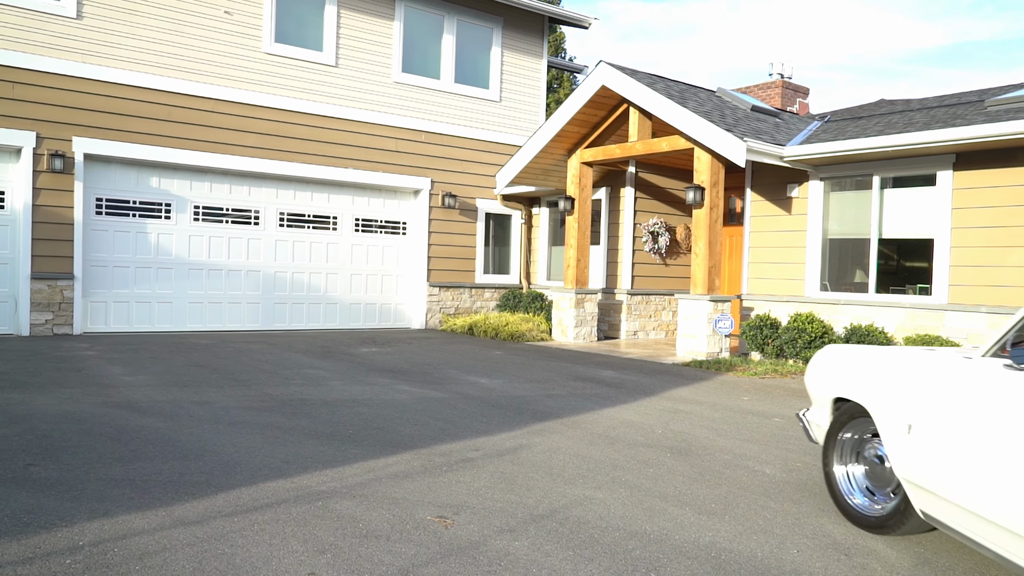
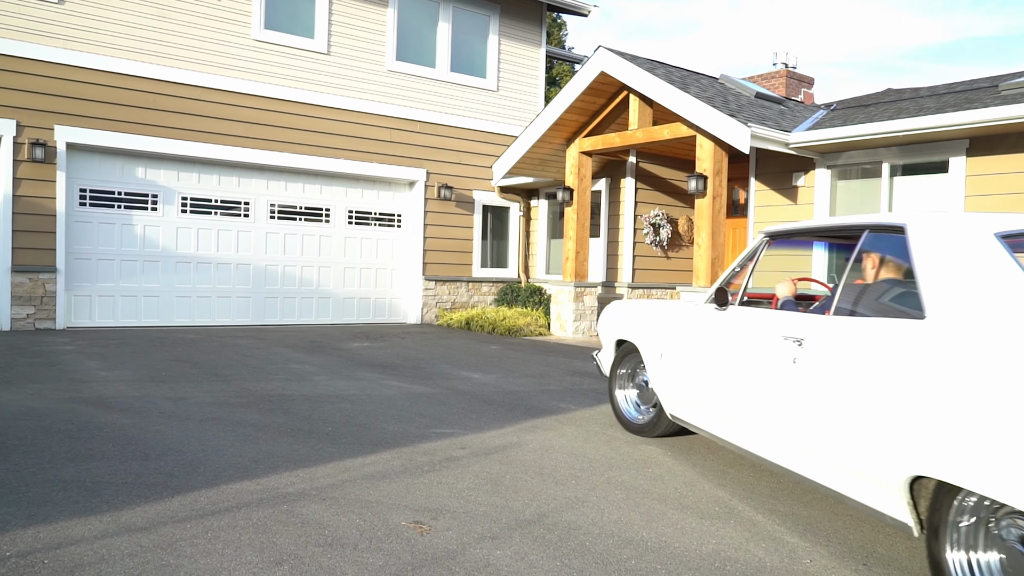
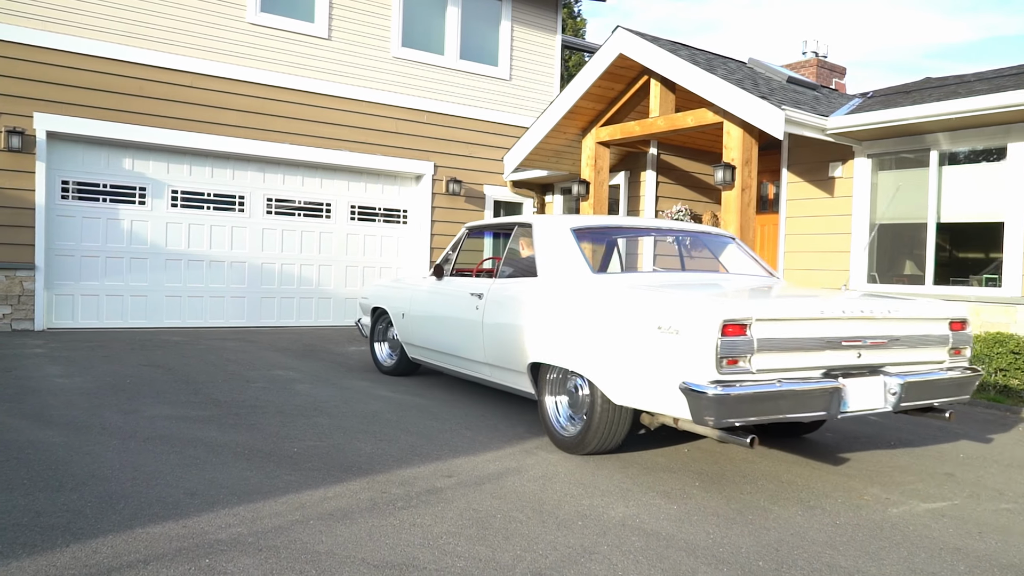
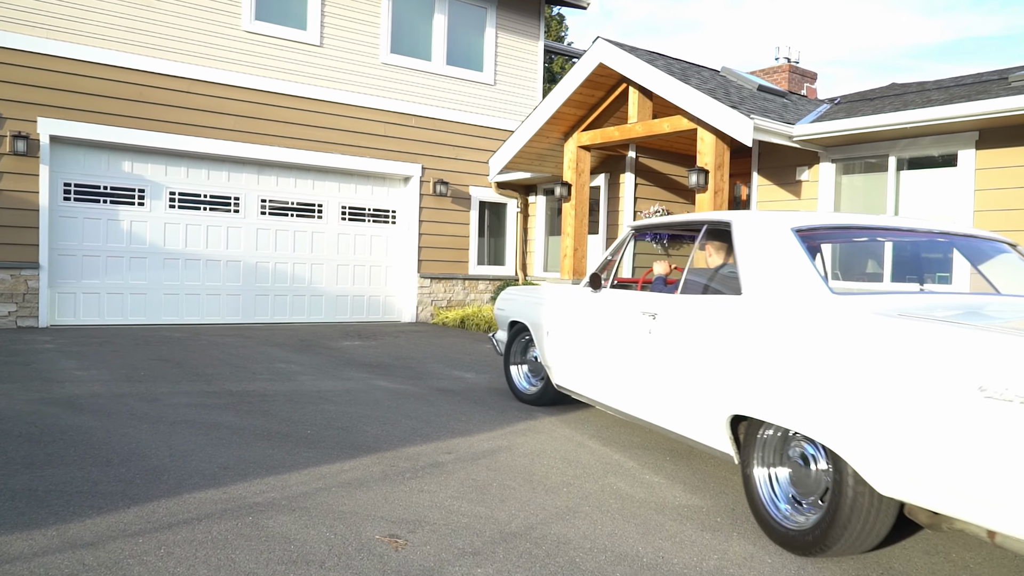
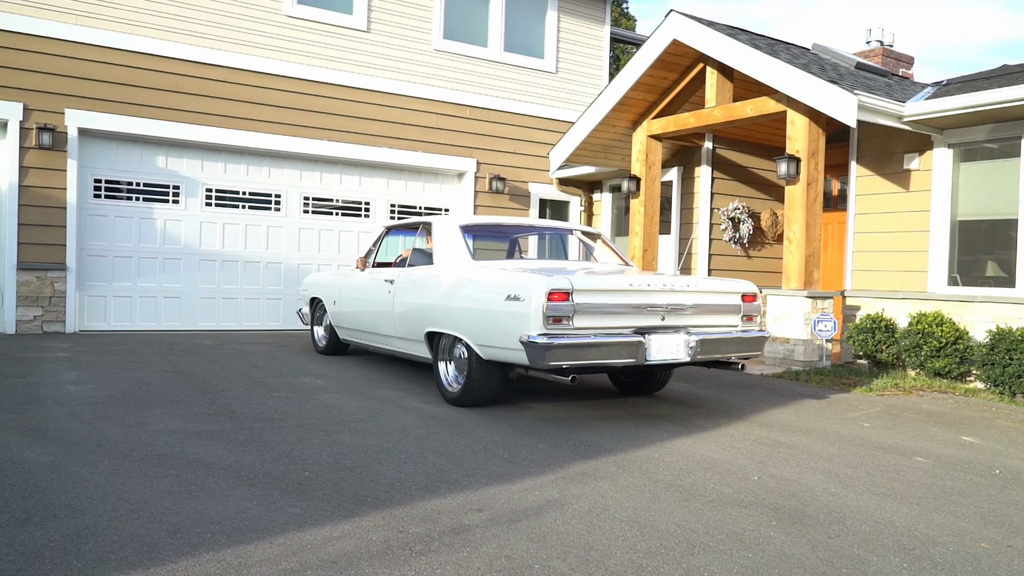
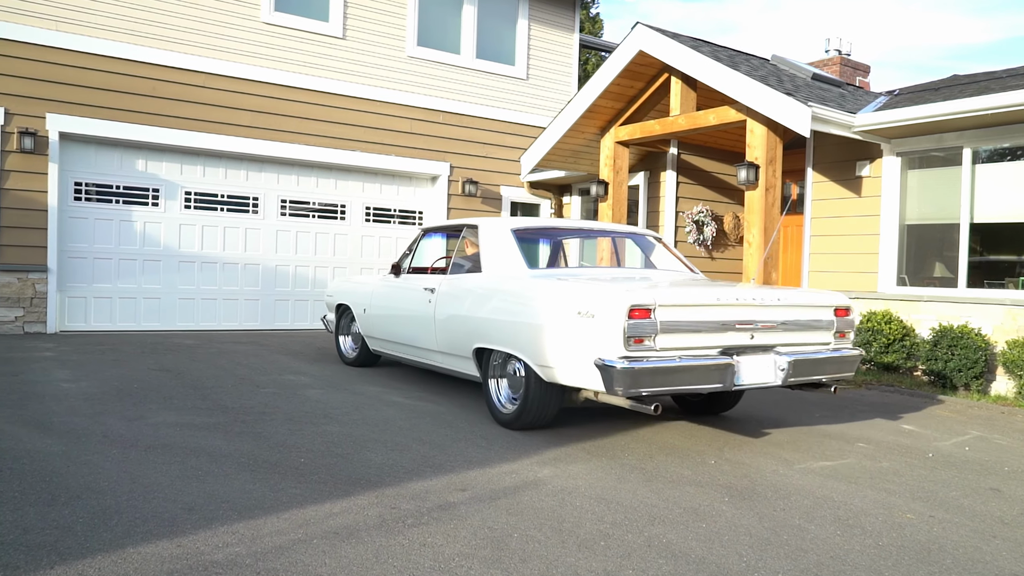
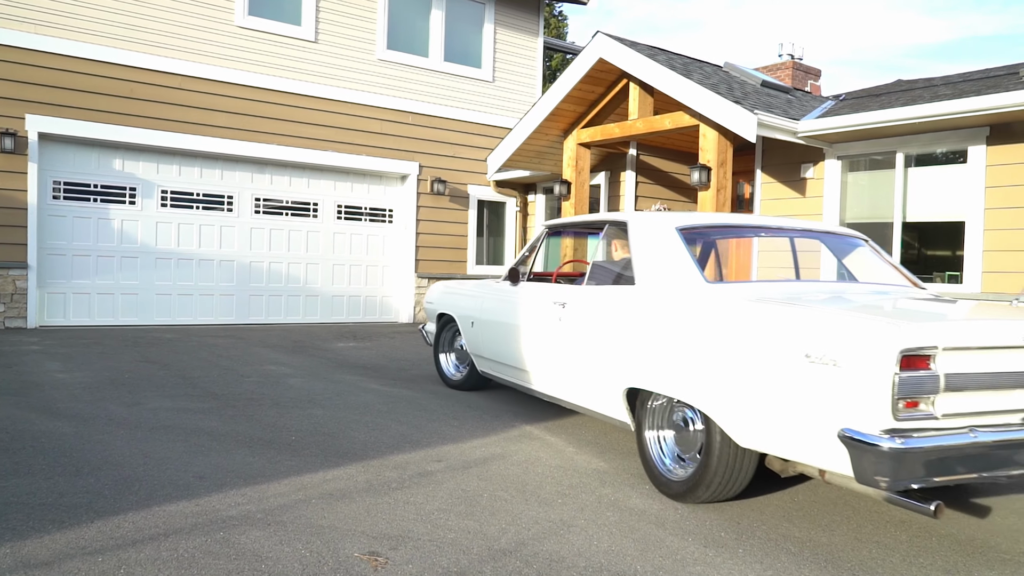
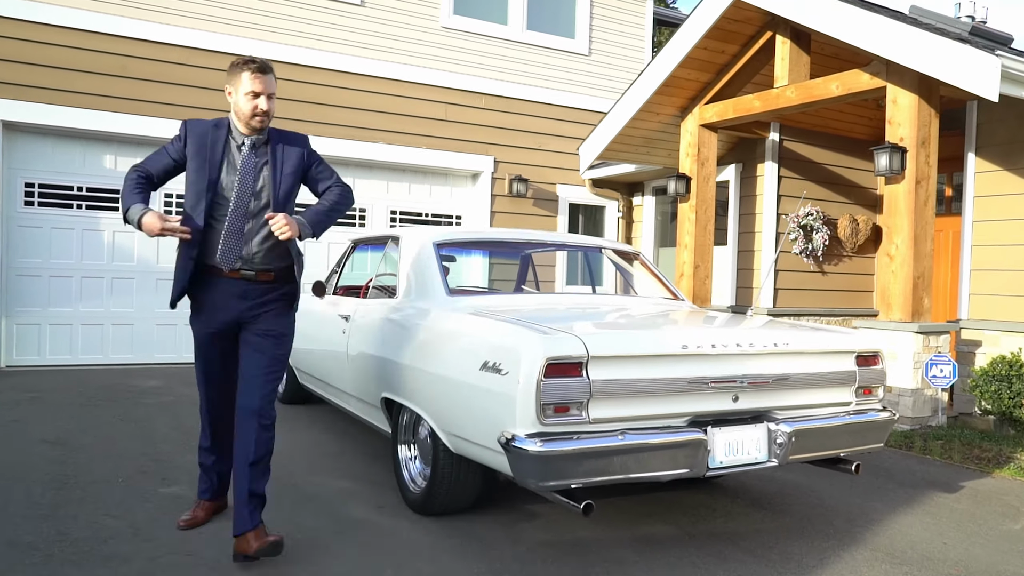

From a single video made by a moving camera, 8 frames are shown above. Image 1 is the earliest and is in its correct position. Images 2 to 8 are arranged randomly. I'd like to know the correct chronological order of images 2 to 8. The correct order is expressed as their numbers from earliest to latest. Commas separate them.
2, 4, 7, 3, 6, 5, 8
